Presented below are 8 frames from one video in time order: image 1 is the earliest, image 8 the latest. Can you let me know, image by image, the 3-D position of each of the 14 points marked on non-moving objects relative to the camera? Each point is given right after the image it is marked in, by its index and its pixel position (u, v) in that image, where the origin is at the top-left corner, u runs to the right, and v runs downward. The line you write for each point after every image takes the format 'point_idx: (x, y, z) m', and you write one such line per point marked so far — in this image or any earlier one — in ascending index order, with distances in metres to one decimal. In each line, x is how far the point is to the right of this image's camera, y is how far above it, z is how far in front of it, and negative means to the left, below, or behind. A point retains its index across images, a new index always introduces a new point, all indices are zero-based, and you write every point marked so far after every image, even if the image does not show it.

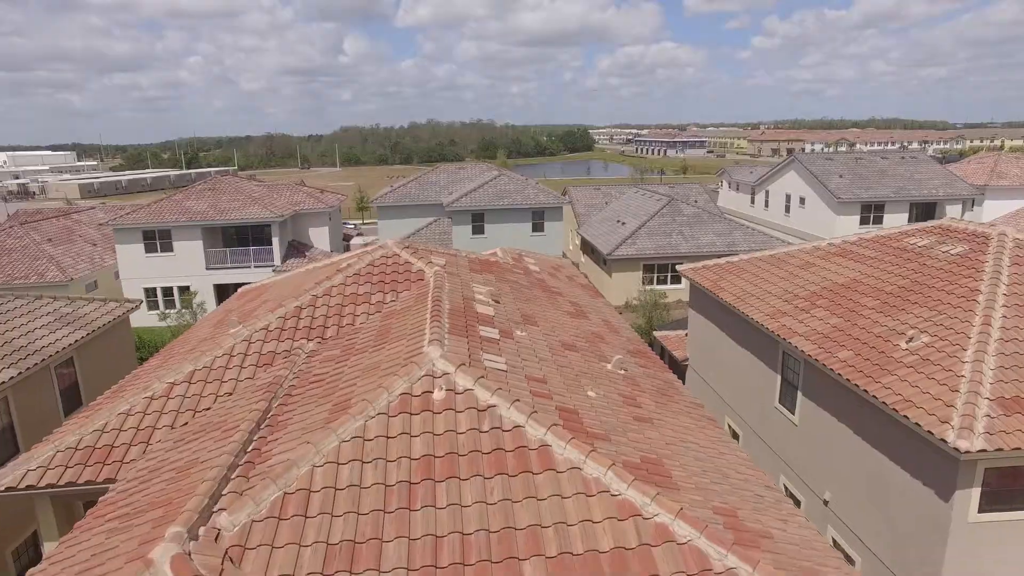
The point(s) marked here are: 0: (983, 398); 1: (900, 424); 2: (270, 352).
0: (+8.1, -1.9, +11.2) m
1: (+7.2, -2.5, +12.0) m
2: (-4.6, -1.2, +12.3) m
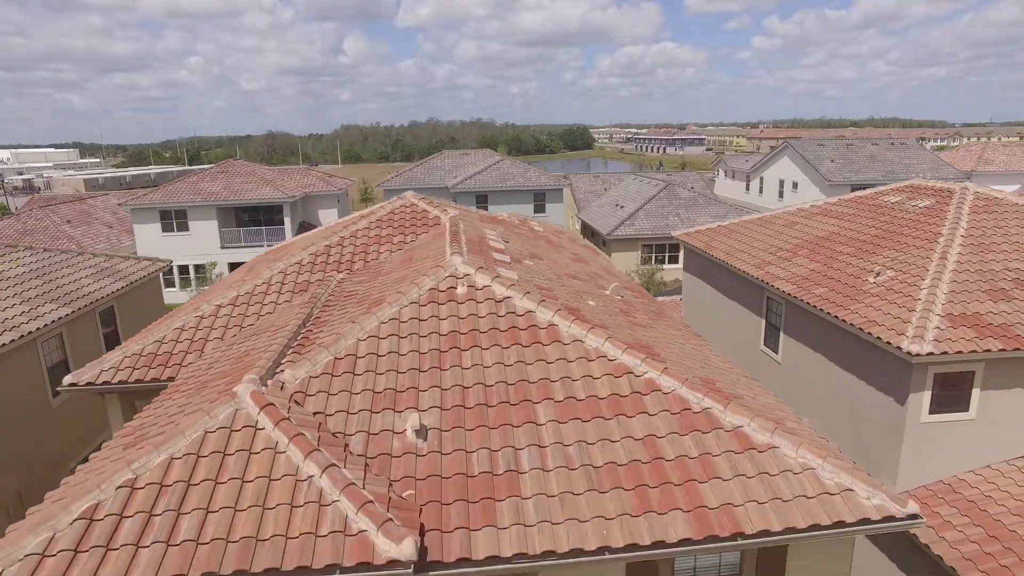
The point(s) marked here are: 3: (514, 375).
0: (+8.3, -0.5, +12.8) m
1: (+7.4, -1.1, +13.6) m
2: (-4.4, +0.1, +13.8) m
3: (0.0, -1.1, +8.7) m
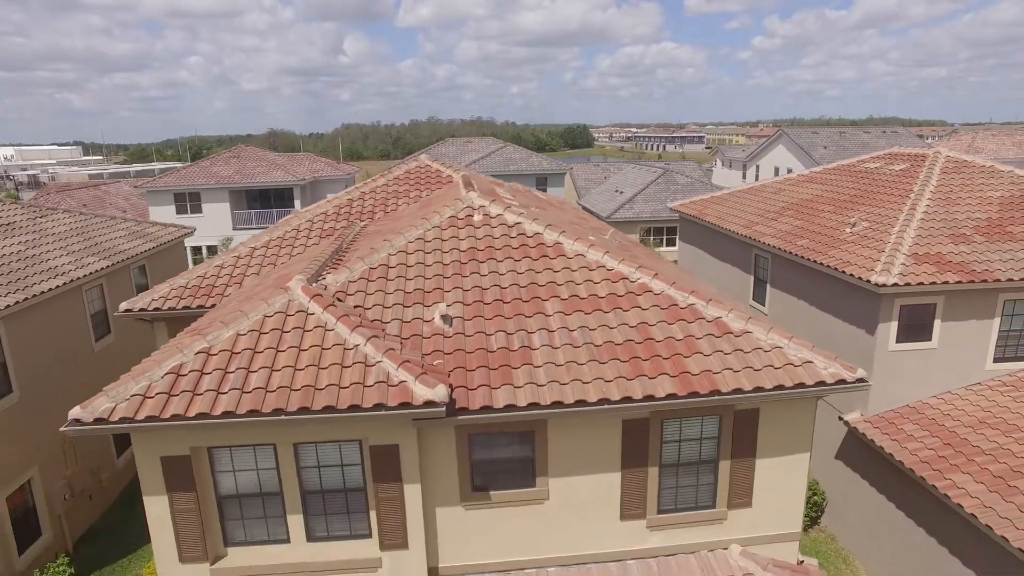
0: (+8.5, +0.7, +14.1) m
1: (+7.6, +0.2, +14.9) m
2: (-4.2, +1.4, +15.2) m
3: (+0.2, +0.1, +10.1) m
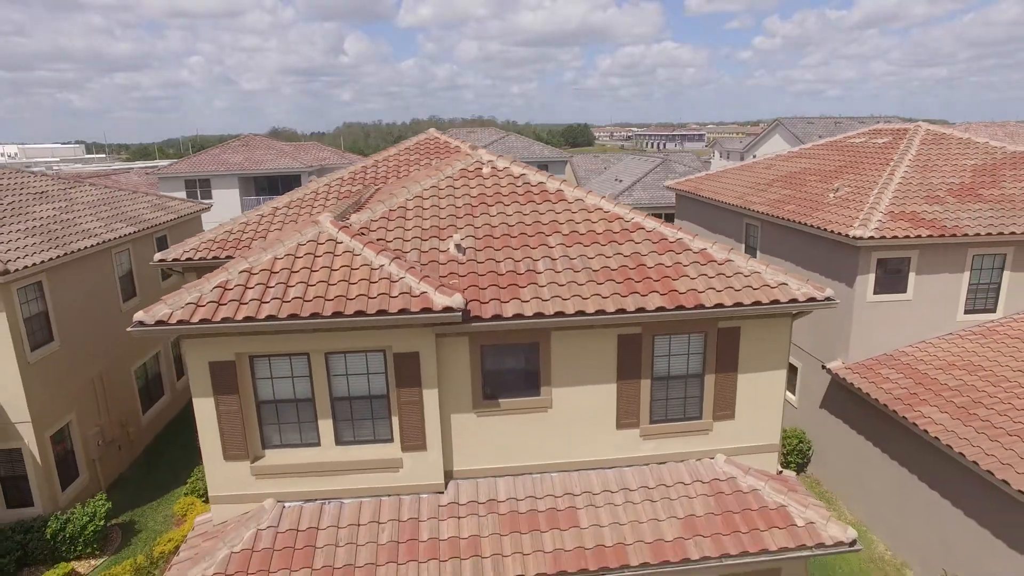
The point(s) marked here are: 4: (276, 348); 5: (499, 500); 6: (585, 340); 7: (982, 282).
0: (+8.6, +1.8, +15.2) m
1: (+7.7, +1.2, +16.0) m
2: (-4.1, +2.5, +16.3) m
3: (+0.3, +1.2, +11.2) m
4: (-3.3, -0.8, +9.0) m
5: (-0.2, -3.1, +9.6) m
6: (+1.1, -0.8, +9.5) m
7: (+11.2, +0.1, +15.4) m
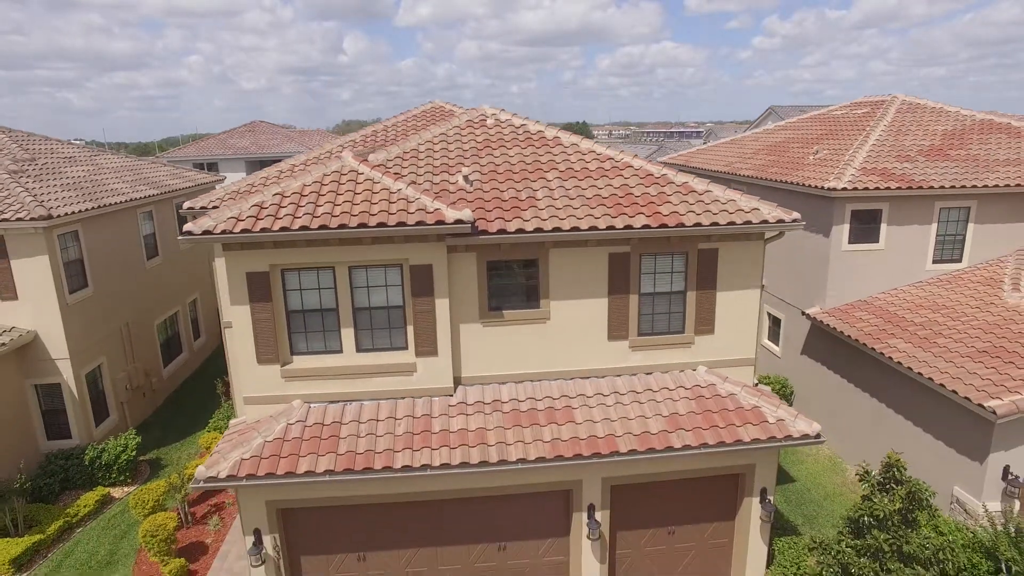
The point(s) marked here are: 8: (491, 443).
0: (+8.6, +3.0, +16.4) m
1: (+7.7, +2.5, +17.2) m
2: (-4.1, +3.7, +17.4) m
3: (+0.4, +2.5, +12.3) m
4: (-3.2, +0.4, +10.2) m
5: (-0.2, -1.9, +10.8) m
6: (+1.1, +0.5, +10.7) m
7: (+11.3, +1.4, +16.6) m
8: (-0.3, -2.4, +10.0) m
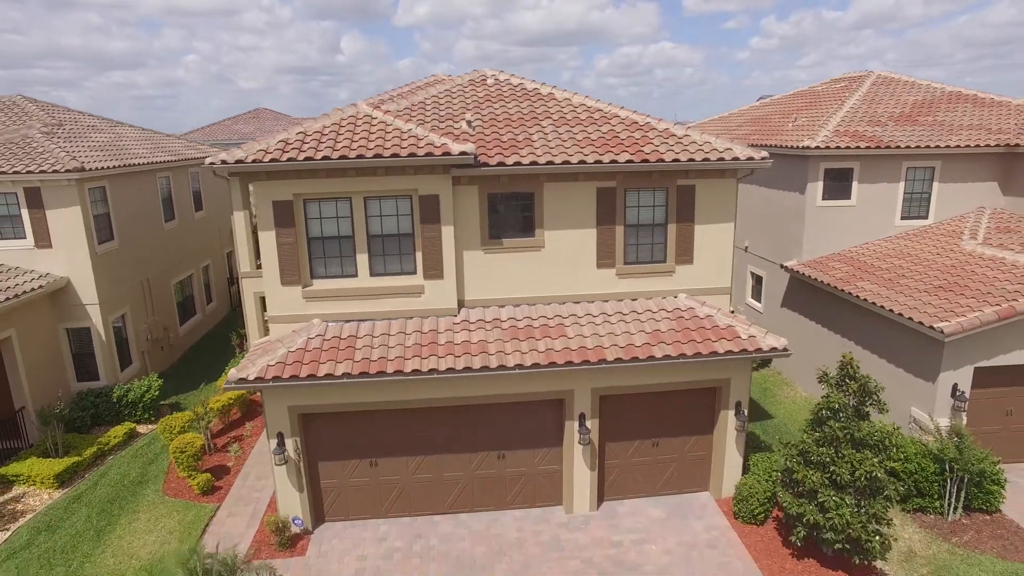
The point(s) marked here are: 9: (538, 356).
0: (+8.6, +4.3, +17.6) m
1: (+7.7, +3.8, +18.4) m
2: (-4.2, +5.0, +18.7) m
3: (+0.3, +3.7, +13.6) m
4: (-3.3, +1.7, +11.4) m
5: (-0.2, -0.6, +12.0) m
6: (+1.1, +1.8, +12.0) m
7: (+11.2, +2.7, +17.9) m
8: (-0.4, -1.1, +11.2) m
9: (+0.4, -1.2, +11.1) m
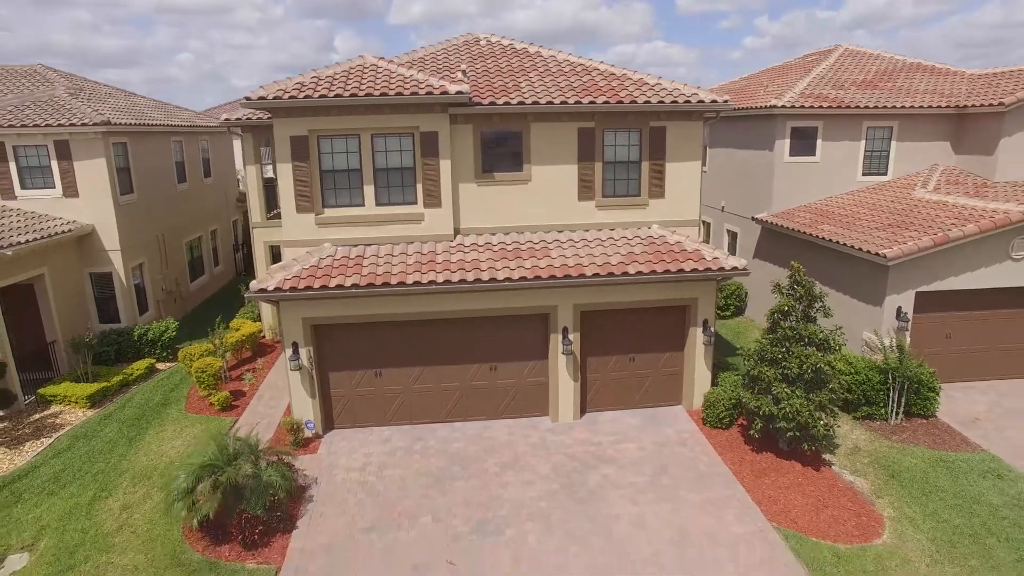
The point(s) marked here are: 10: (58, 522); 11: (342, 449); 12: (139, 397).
0: (+8.3, +5.8, +19.2) m
1: (+7.4, +5.3, +20.0) m
2: (-4.4, +6.5, +20.1) m
3: (+0.1, +5.2, +15.0) m
4: (-3.5, +3.2, +12.8) m
5: (-0.4, +0.9, +13.5) m
6: (+0.9, +3.3, +13.4) m
7: (+11.0, +4.1, +19.5) m
8: (-0.6, +0.4, +12.7) m
9: (+0.3, +0.3, +12.5) m
10: (-7.7, -4.0, +11.0) m
11: (-3.4, -3.2, +13.0) m
12: (-9.3, -2.7, +16.1) m
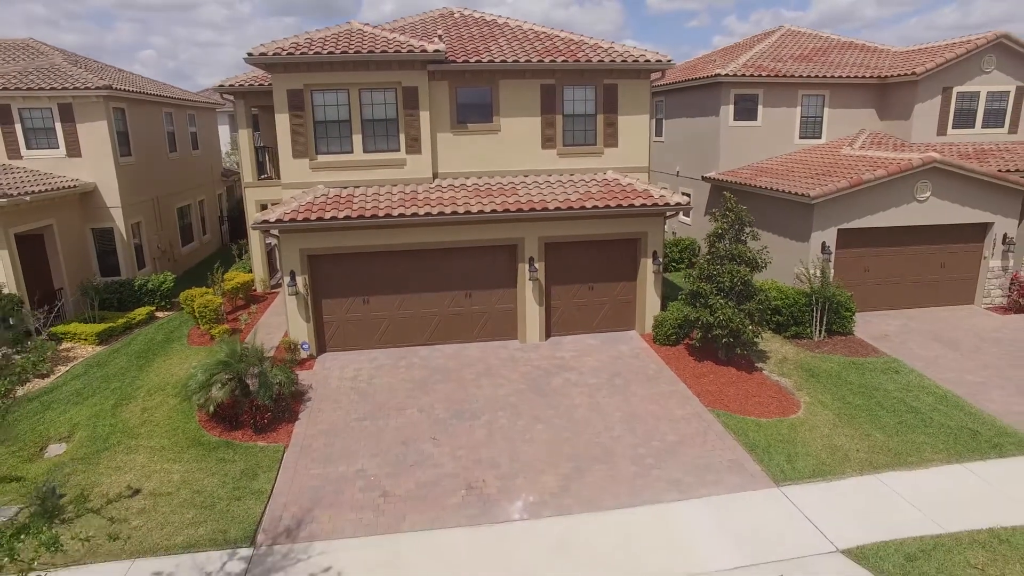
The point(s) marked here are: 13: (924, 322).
0: (+7.4, +7.4, +21.3) m
1: (+6.4, +6.8, +22.1) m
2: (-5.4, +8.0, +21.7) m
3: (-0.7, +6.7, +16.9) m
4: (-4.1, +4.7, +14.5) m
5: (-1.0, +2.4, +15.3) m
6: (+0.2, +4.8, +15.3) m
7: (+10.0, +5.8, +21.7) m
8: (-1.2, +1.8, +14.5) m
9: (-0.4, +1.8, +14.4) m
10: (-8.2, -2.6, +12.5) m
11: (-4.0, -1.8, +14.7) m
12: (-10.0, -1.3, +17.5) m
13: (+10.6, -0.9, +16.6) m
